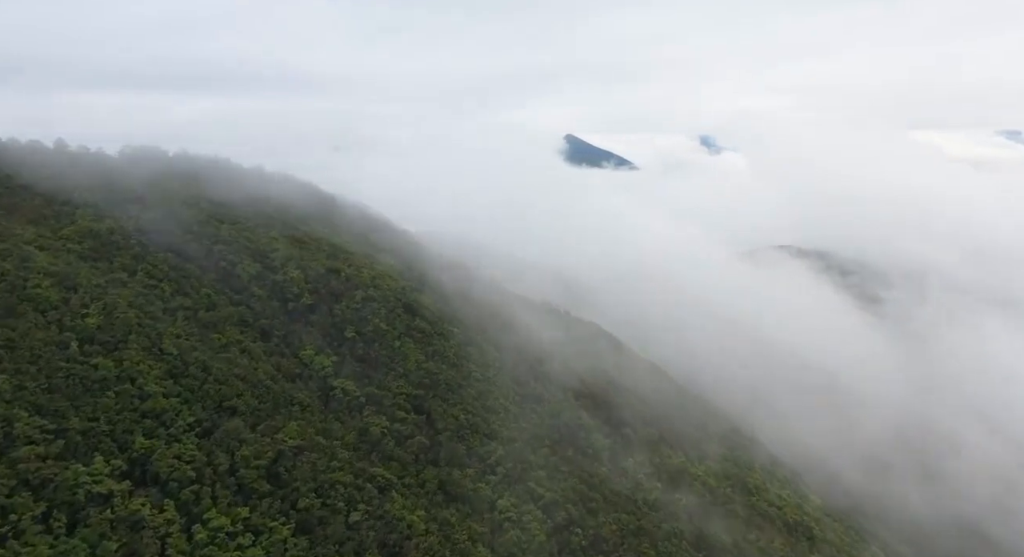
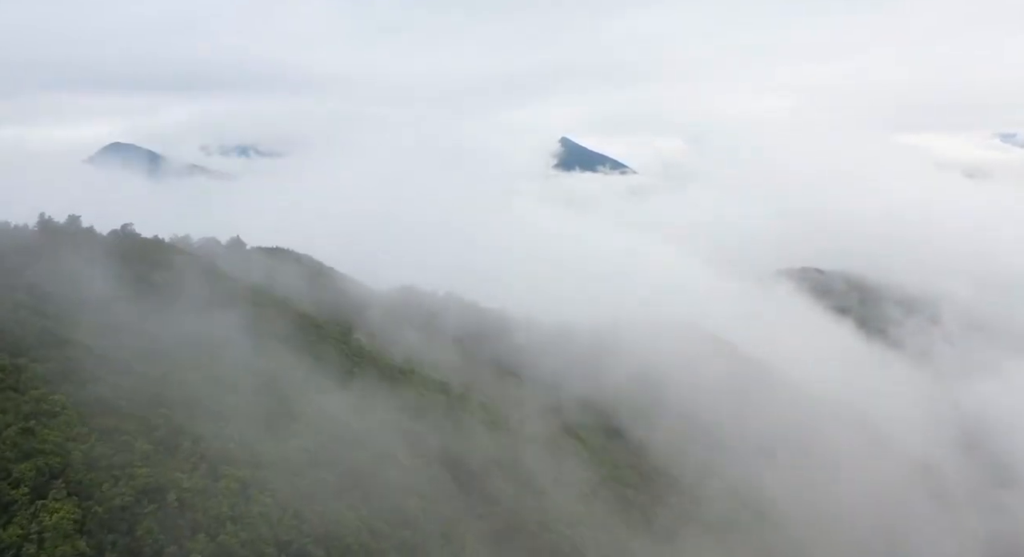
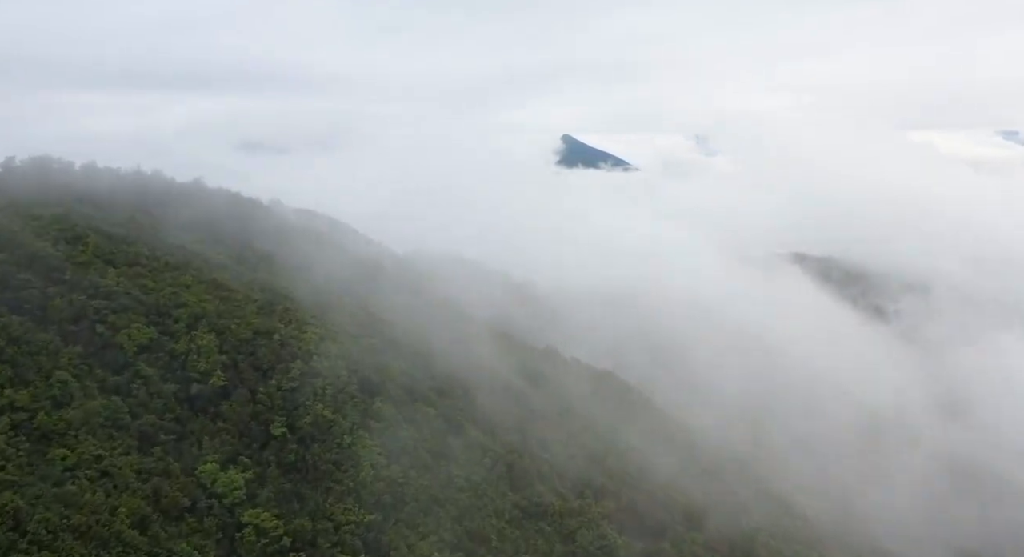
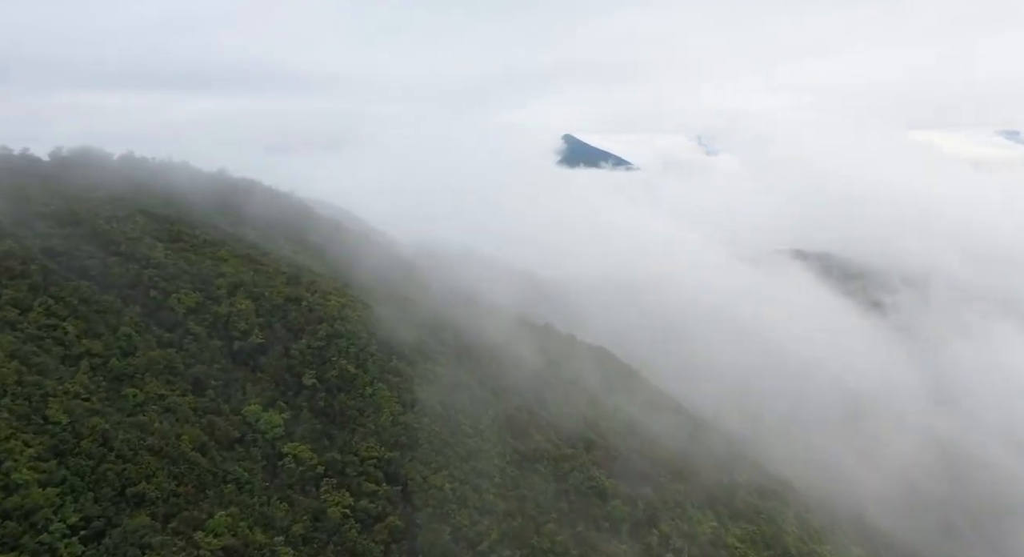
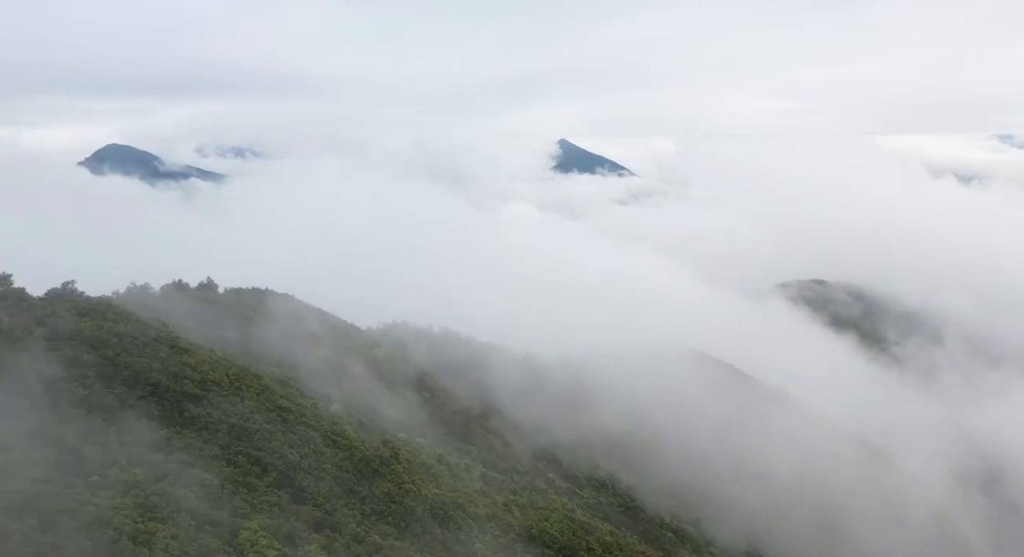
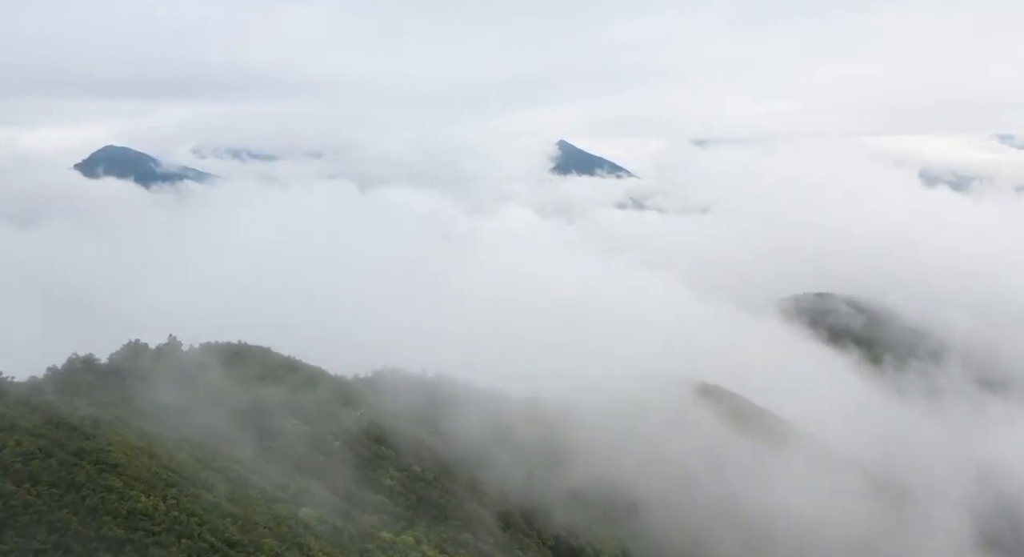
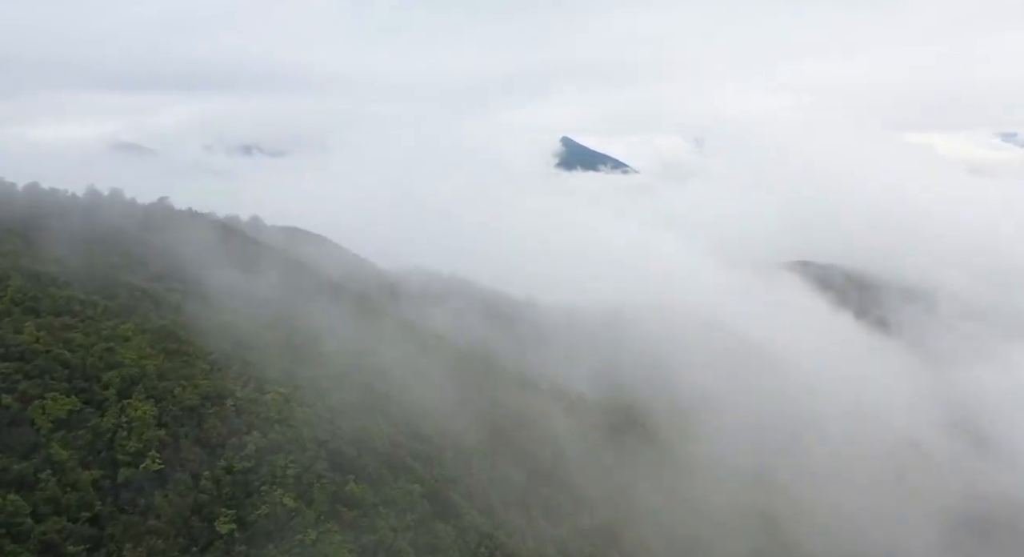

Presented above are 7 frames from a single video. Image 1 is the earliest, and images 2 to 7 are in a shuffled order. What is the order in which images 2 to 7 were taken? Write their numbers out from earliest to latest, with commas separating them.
4, 3, 7, 2, 5, 6
